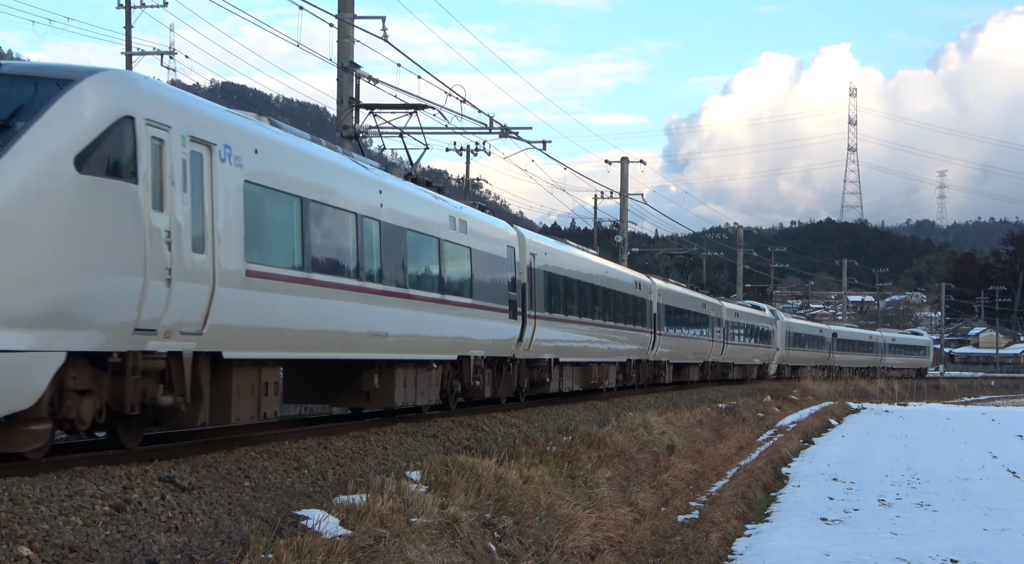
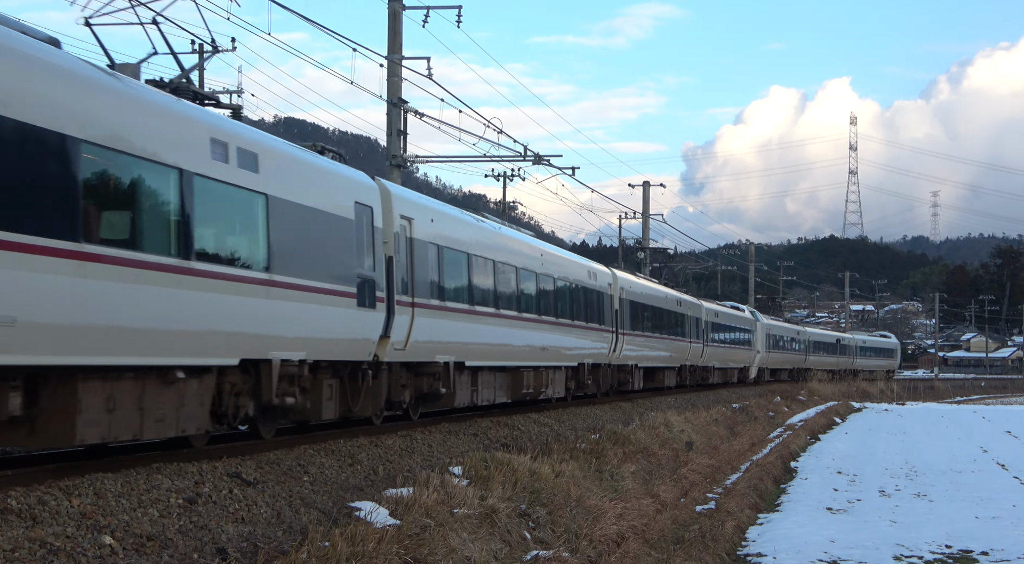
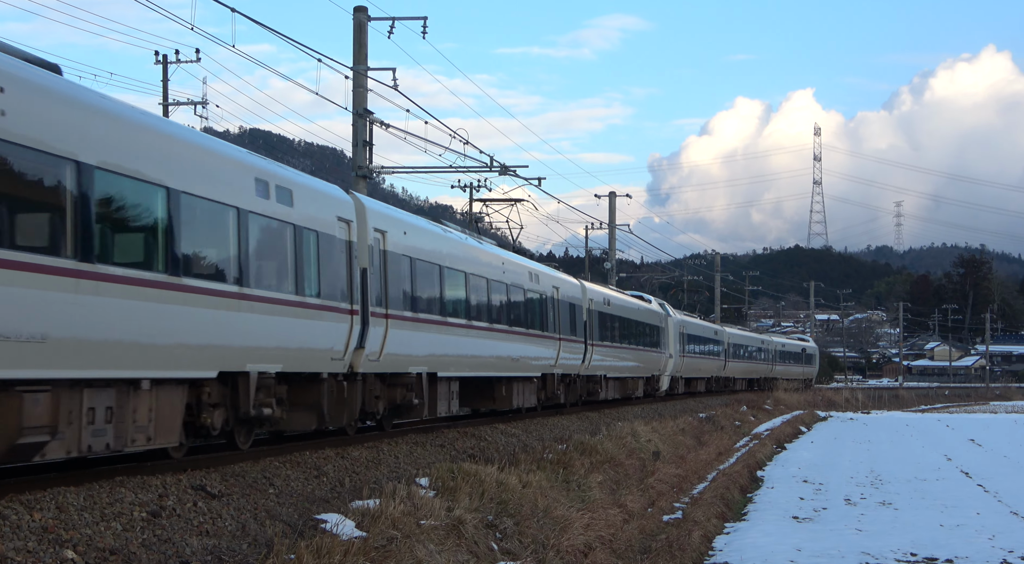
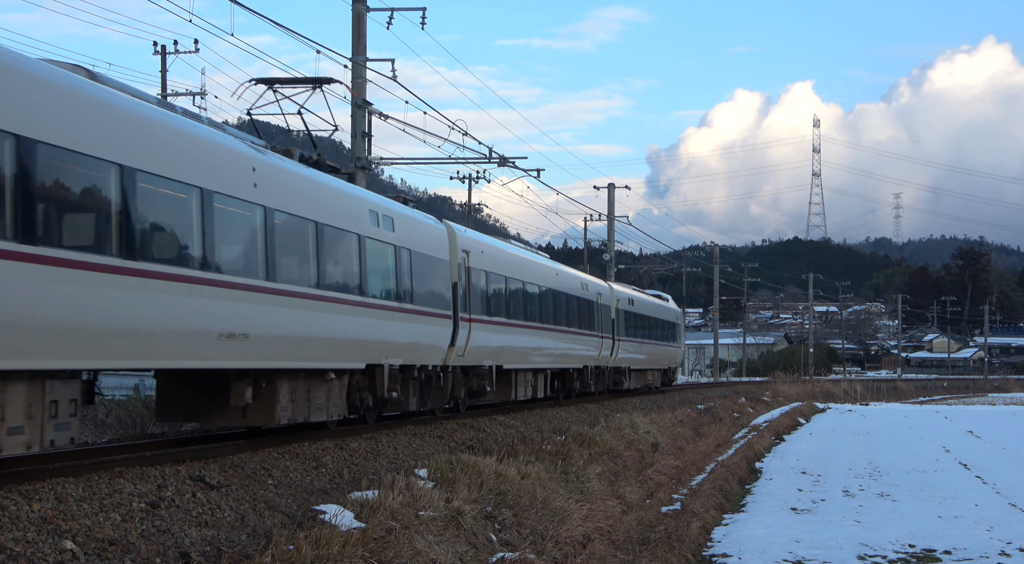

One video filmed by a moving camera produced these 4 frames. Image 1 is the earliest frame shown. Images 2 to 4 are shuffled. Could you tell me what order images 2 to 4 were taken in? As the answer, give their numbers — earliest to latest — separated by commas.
2, 3, 4
